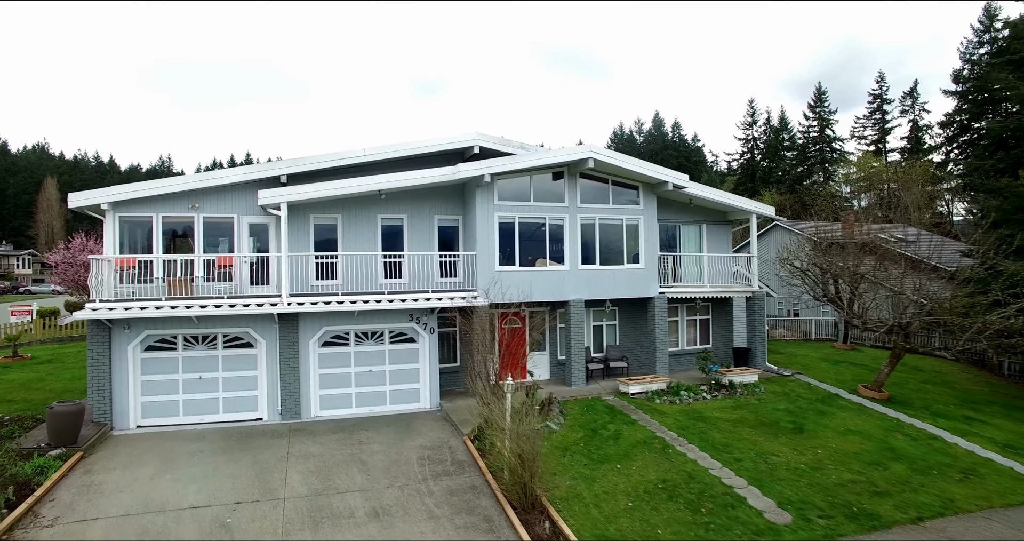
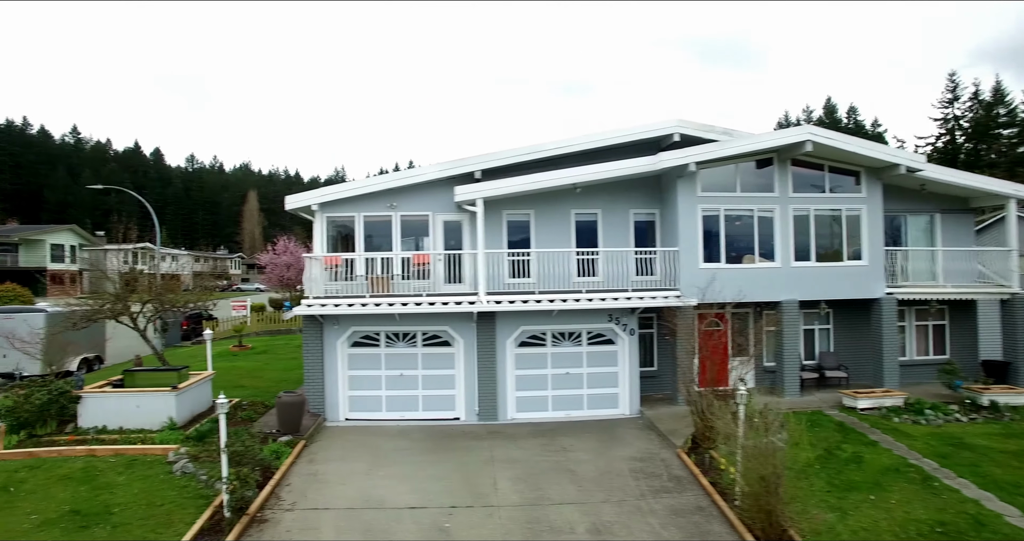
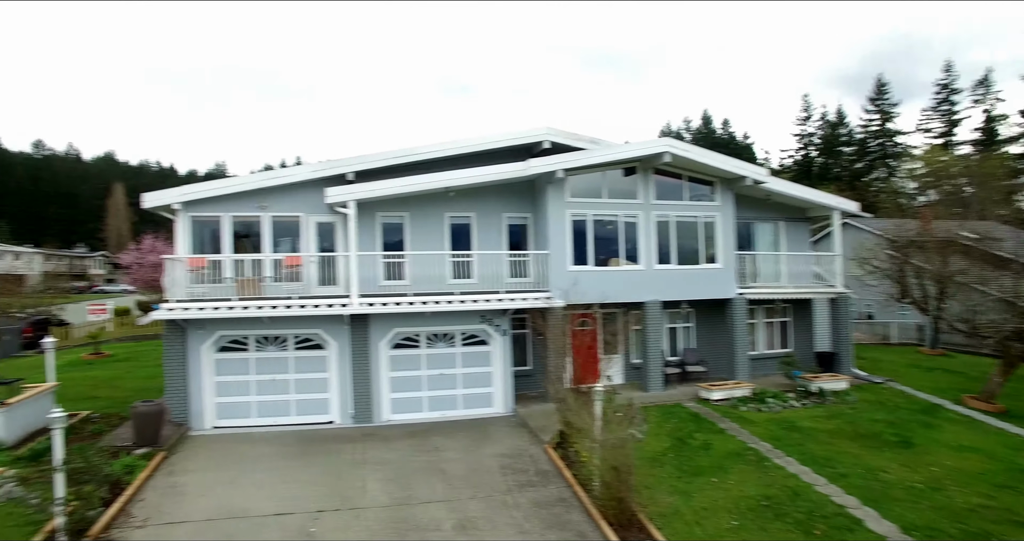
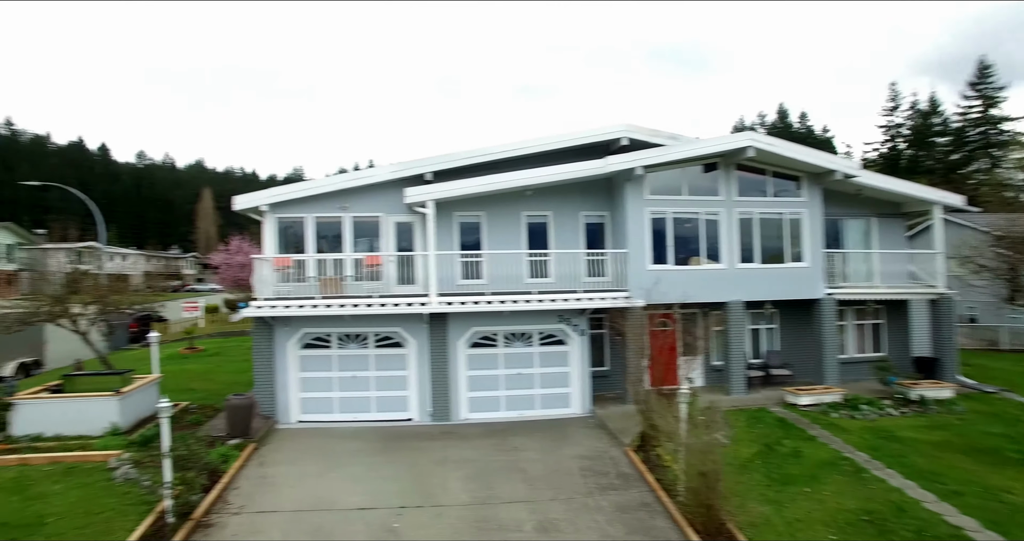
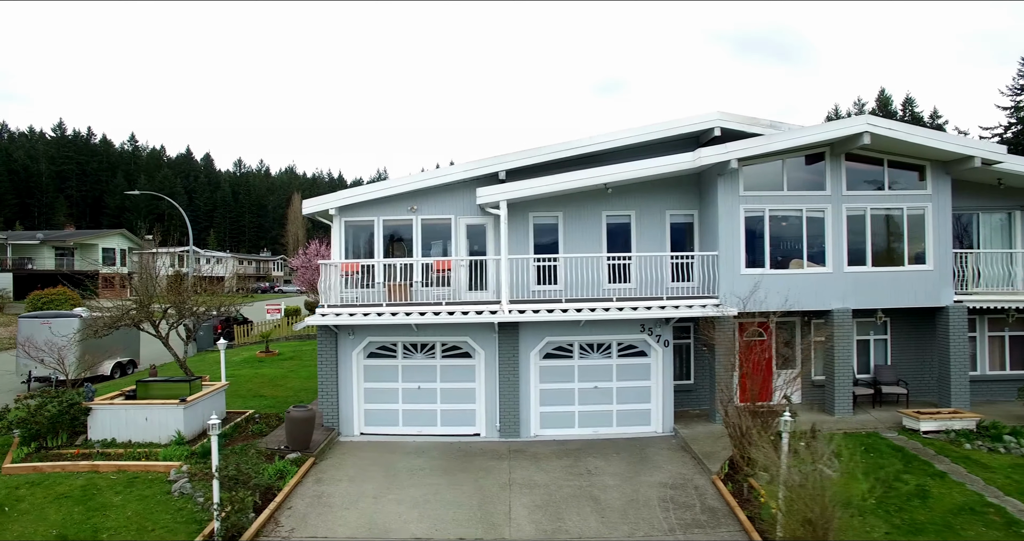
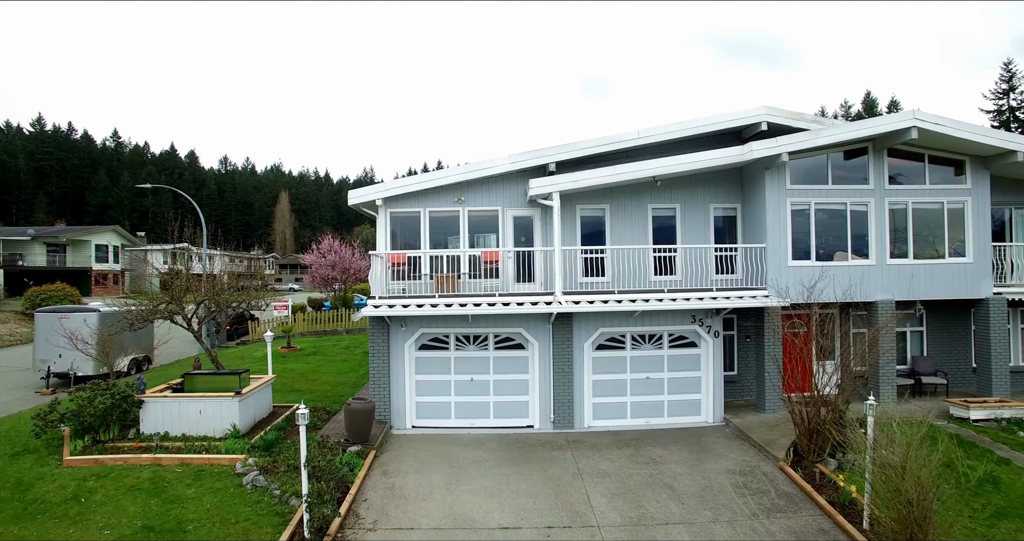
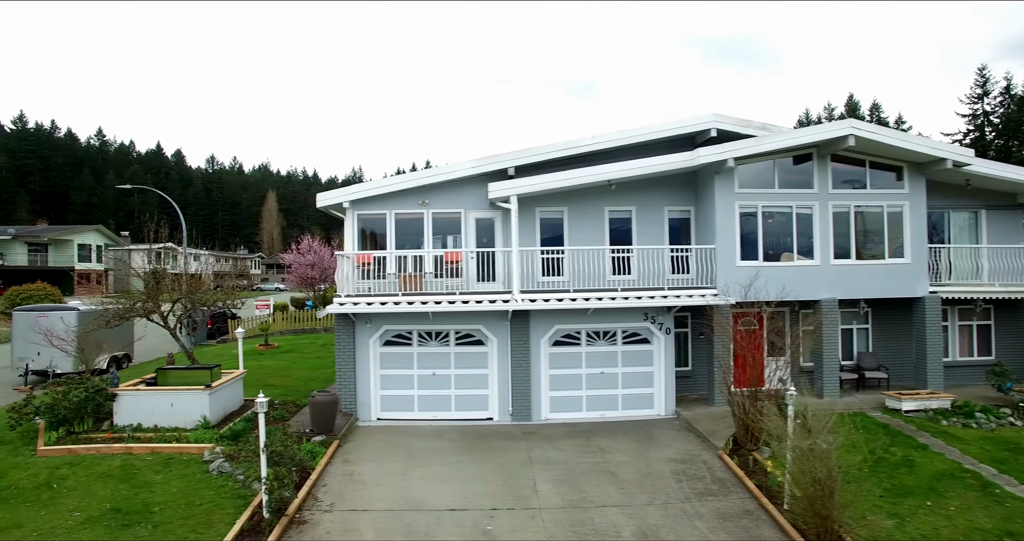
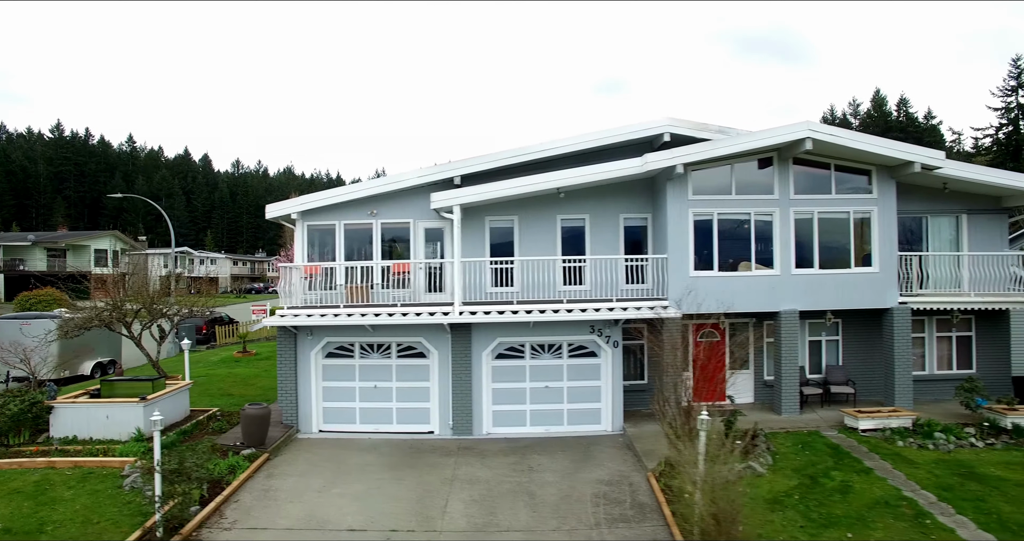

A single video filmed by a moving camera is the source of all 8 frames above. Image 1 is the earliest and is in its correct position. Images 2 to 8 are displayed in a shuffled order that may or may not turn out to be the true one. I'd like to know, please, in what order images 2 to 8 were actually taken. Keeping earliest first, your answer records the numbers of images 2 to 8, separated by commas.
3, 4, 2, 7, 6, 5, 8
